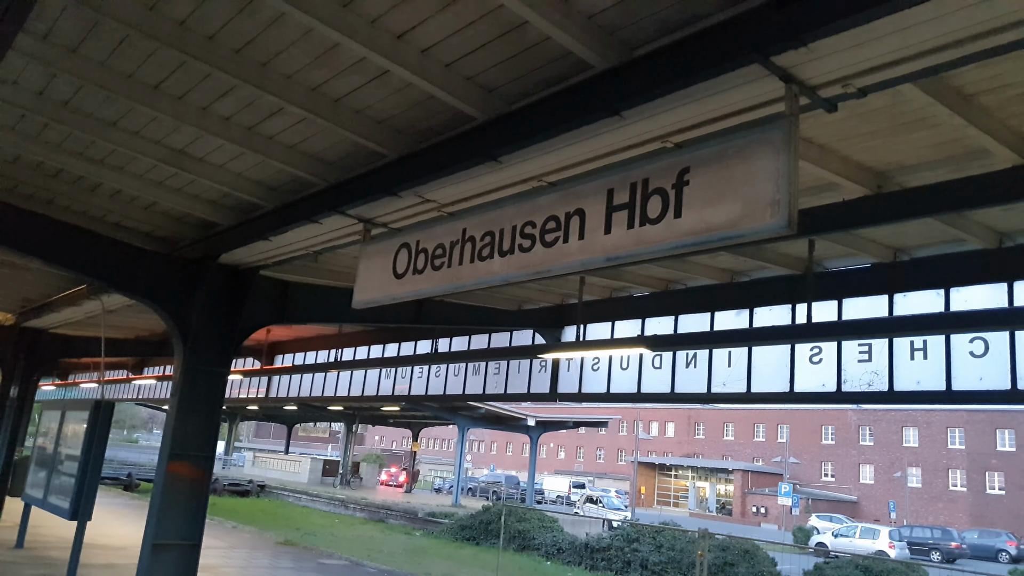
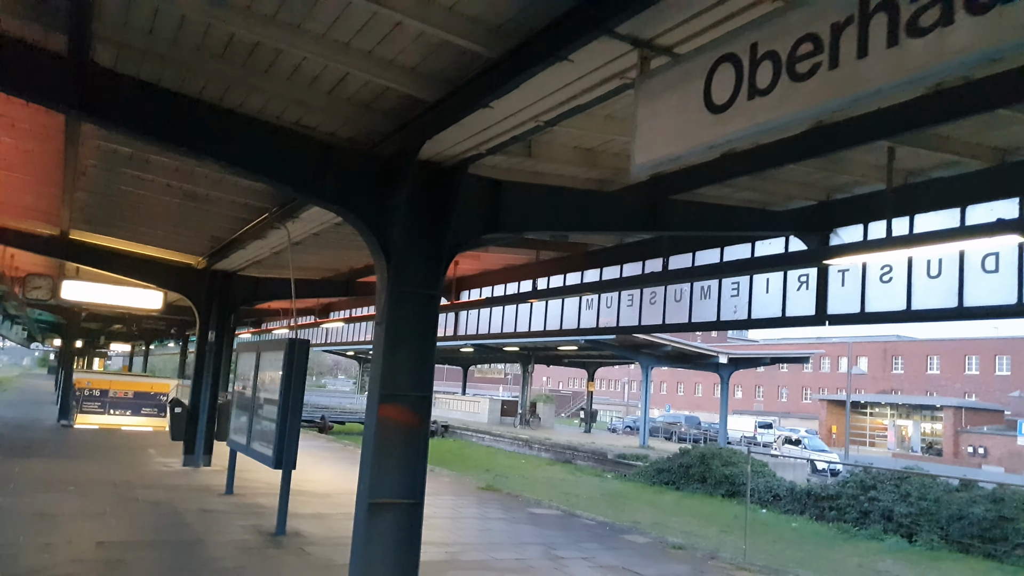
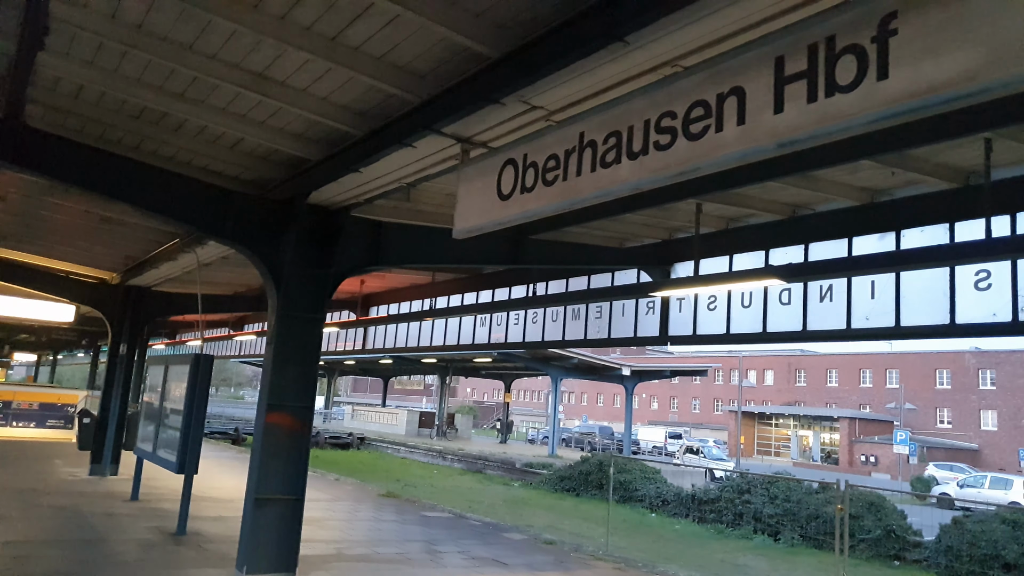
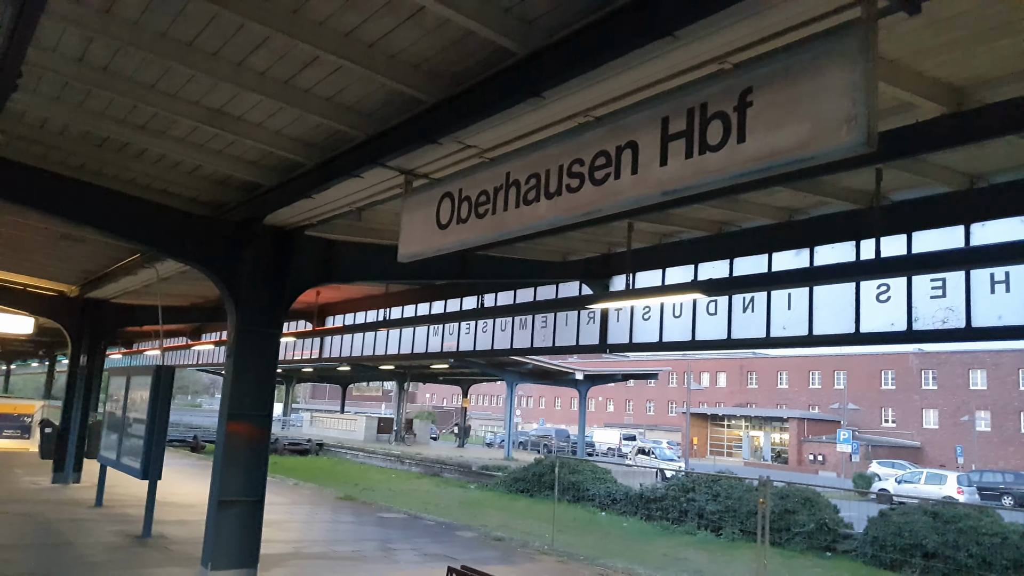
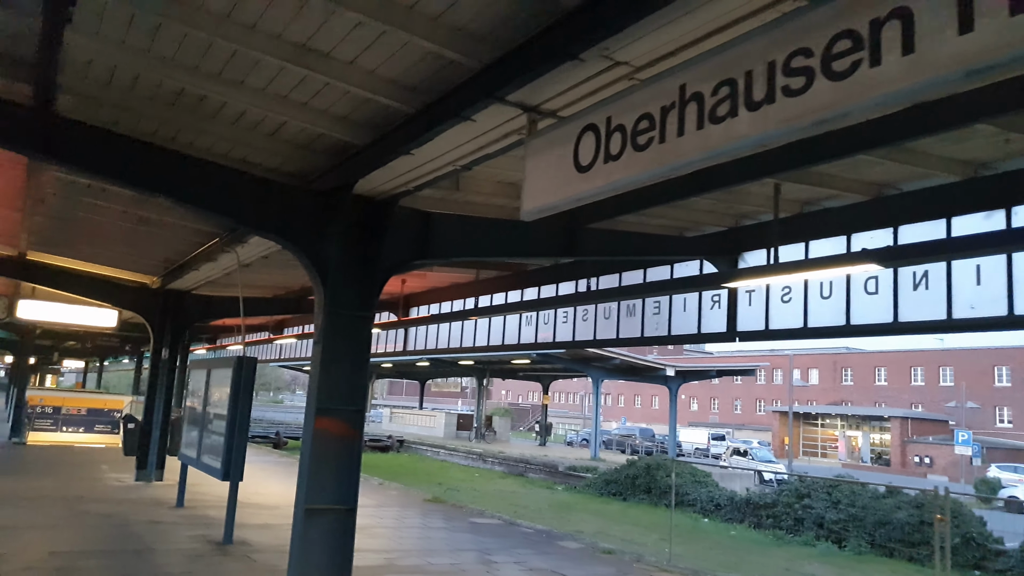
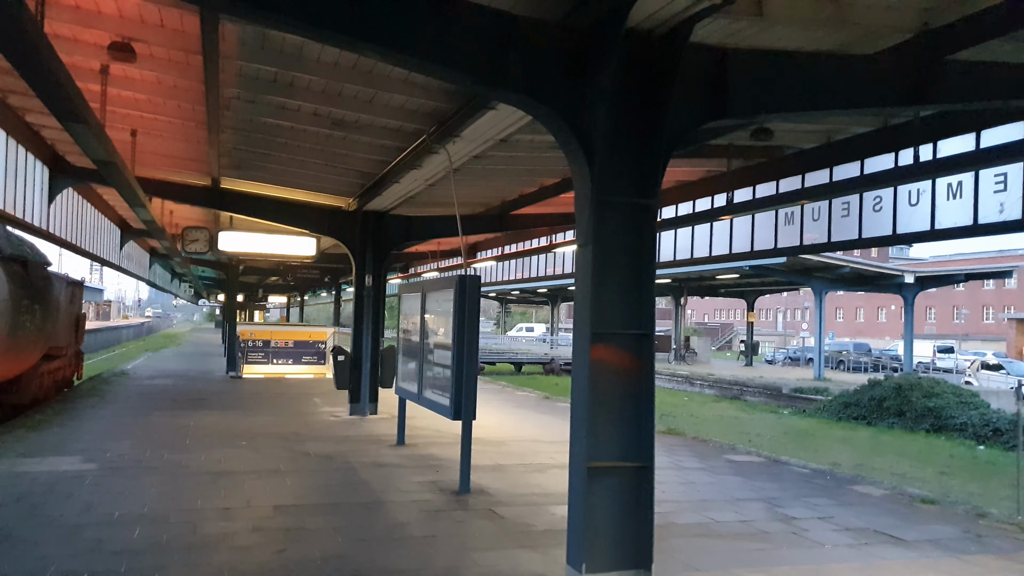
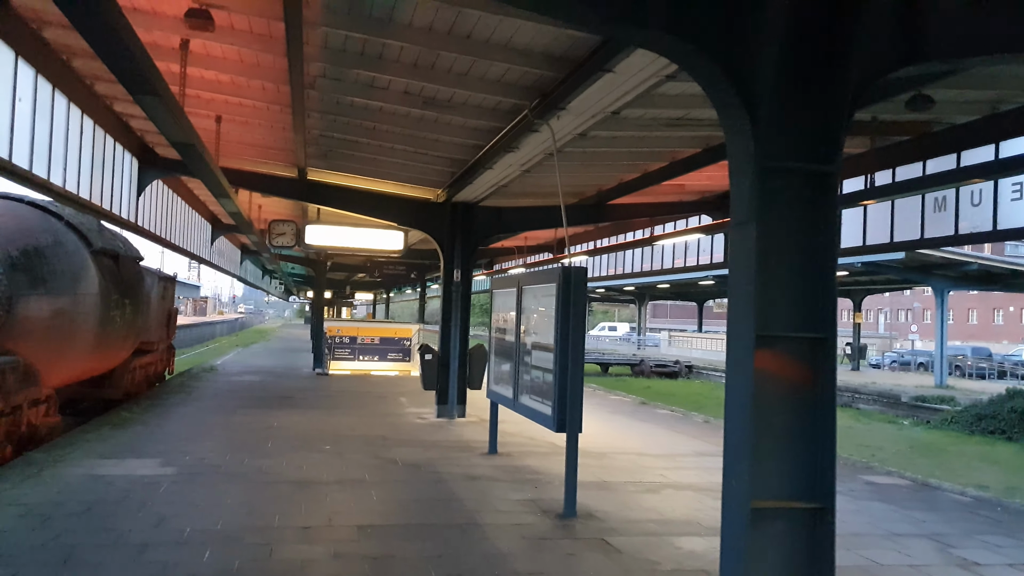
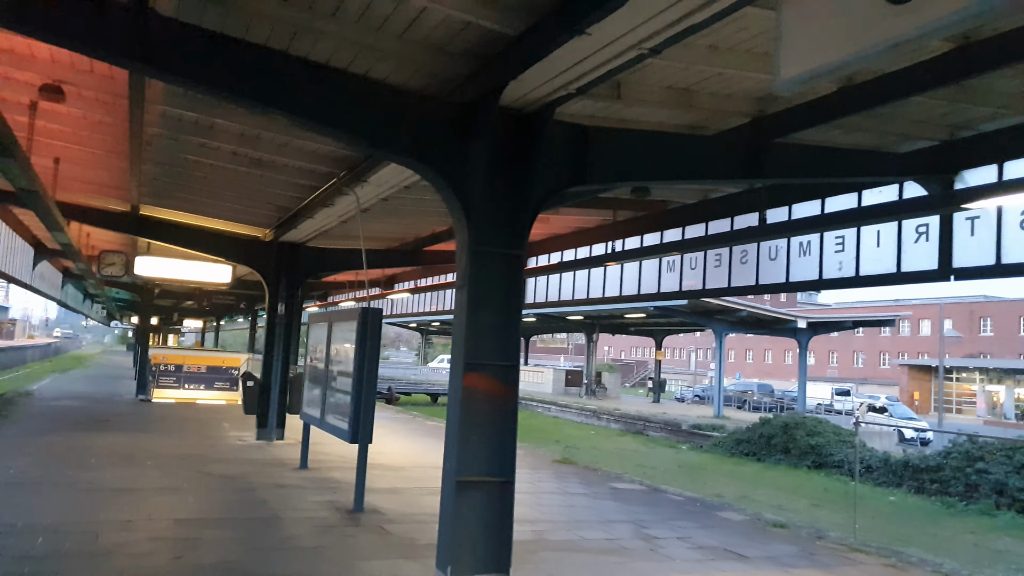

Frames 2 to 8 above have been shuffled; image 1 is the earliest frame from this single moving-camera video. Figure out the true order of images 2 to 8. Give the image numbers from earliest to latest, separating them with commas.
4, 3, 5, 2, 8, 6, 7
